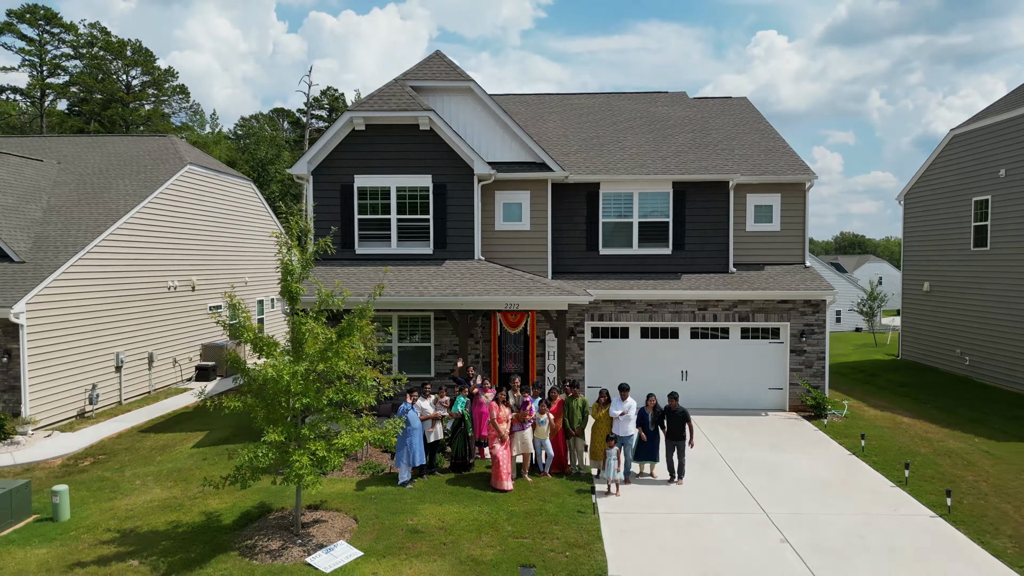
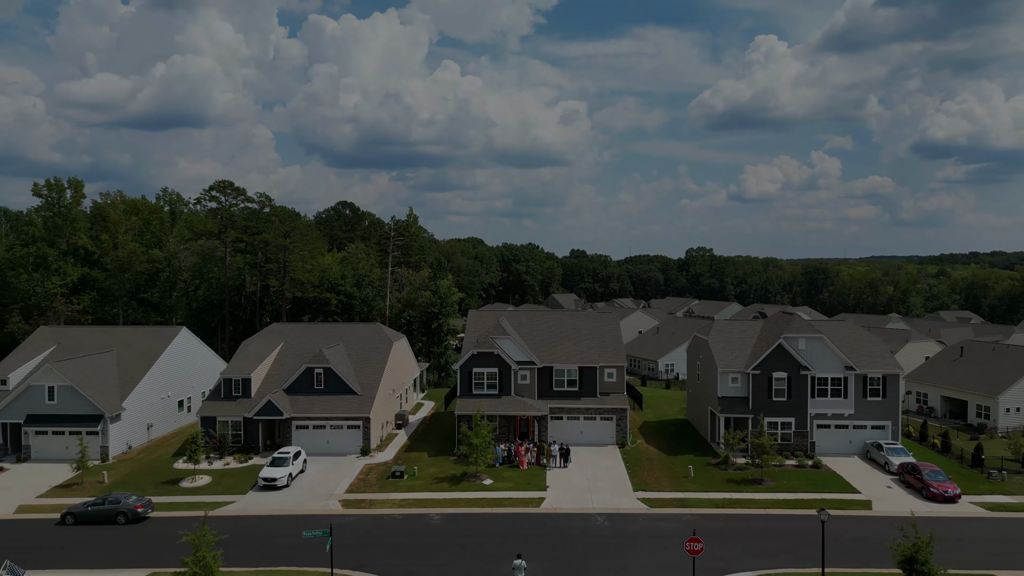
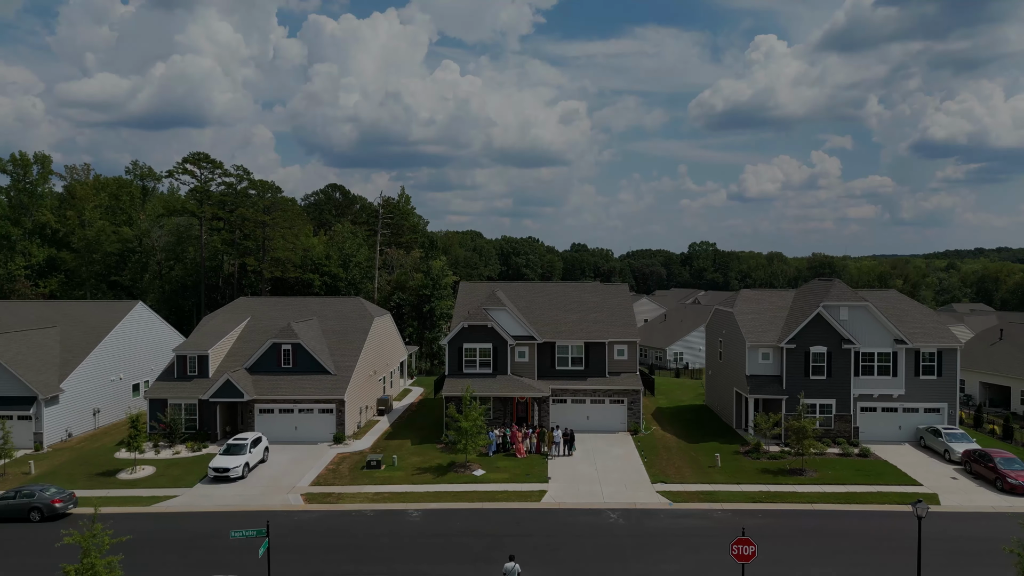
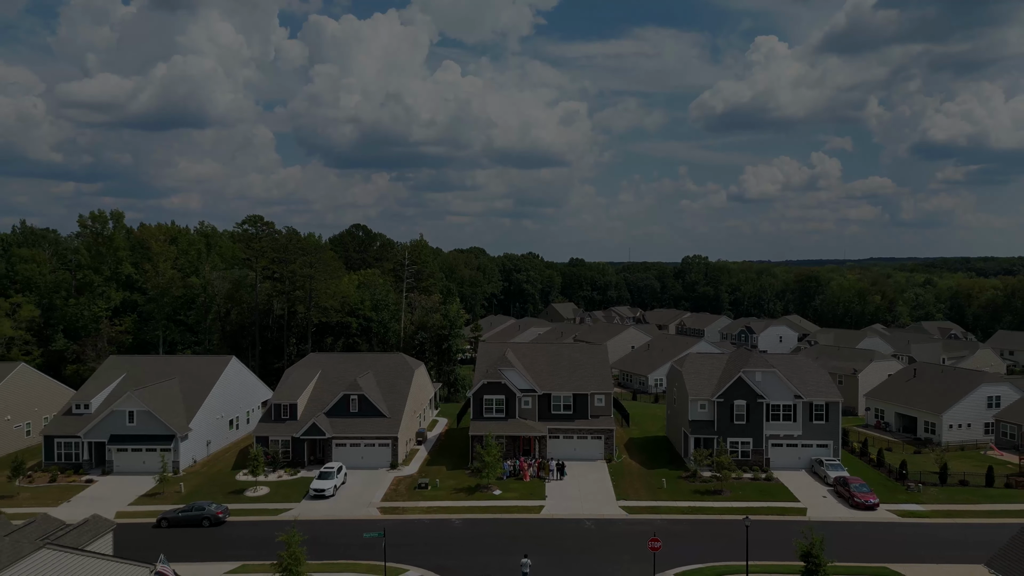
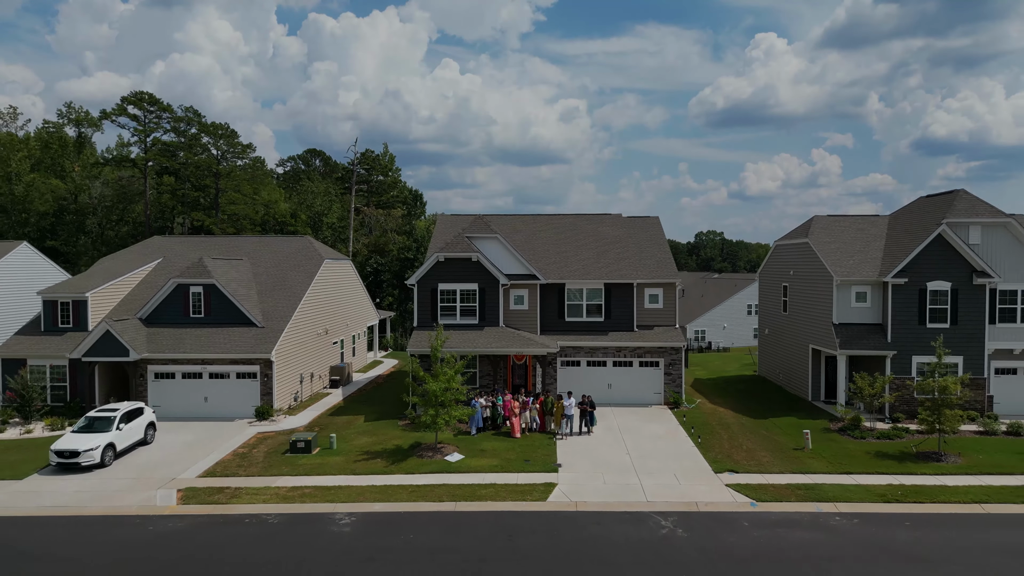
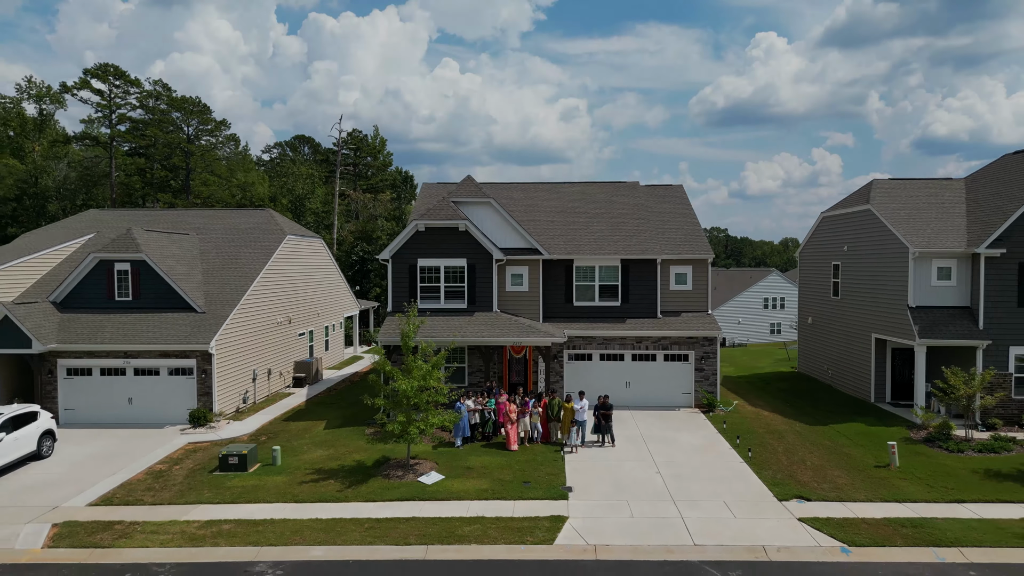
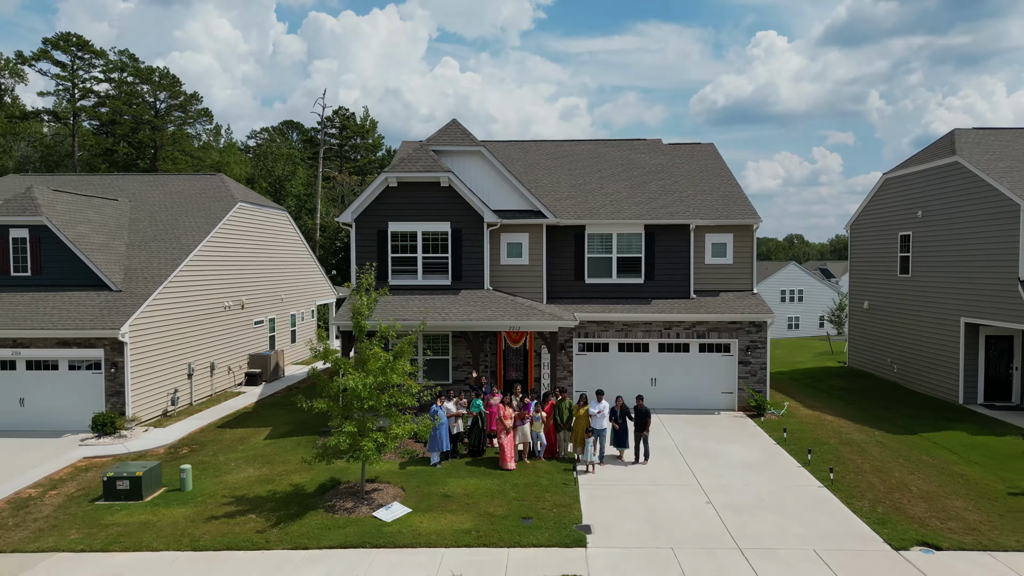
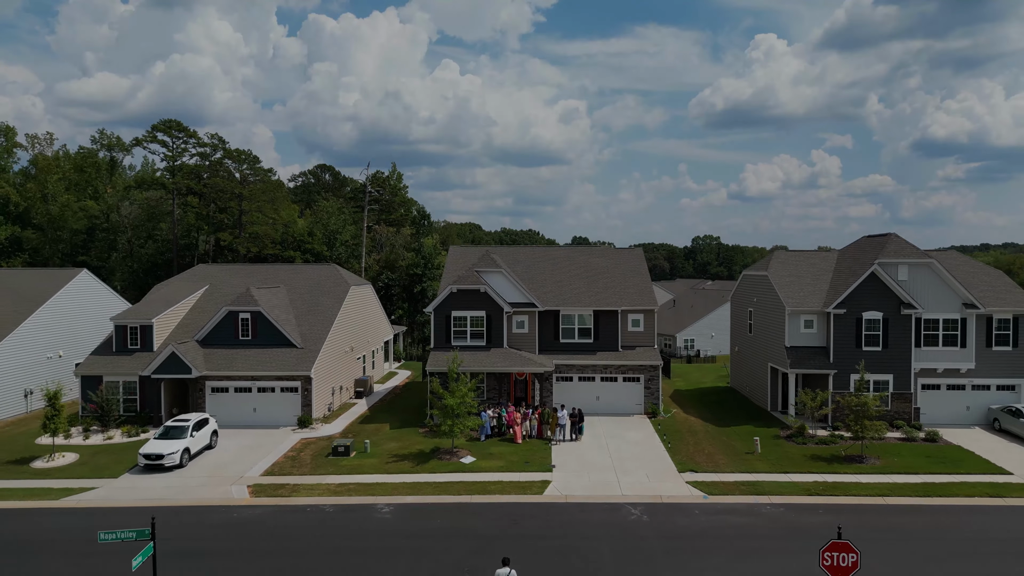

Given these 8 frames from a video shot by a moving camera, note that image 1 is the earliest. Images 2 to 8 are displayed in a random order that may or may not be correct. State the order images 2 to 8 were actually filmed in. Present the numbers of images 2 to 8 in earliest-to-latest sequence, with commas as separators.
7, 6, 5, 8, 3, 2, 4
